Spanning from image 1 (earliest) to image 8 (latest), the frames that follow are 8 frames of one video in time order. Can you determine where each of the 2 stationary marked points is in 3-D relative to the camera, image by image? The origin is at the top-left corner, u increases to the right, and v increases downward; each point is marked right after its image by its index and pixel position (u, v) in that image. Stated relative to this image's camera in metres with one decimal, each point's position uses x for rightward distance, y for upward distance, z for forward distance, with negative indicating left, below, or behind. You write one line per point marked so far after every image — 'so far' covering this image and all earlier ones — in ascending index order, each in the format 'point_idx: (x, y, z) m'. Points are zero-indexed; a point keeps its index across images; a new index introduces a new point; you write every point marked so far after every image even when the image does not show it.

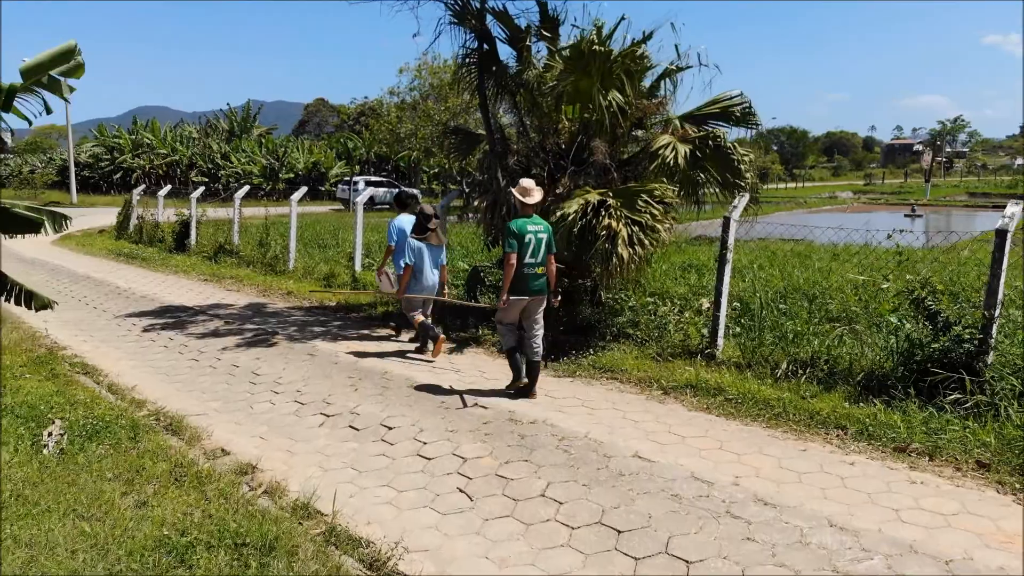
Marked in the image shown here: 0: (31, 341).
0: (-4.3, -0.5, +7.4) m
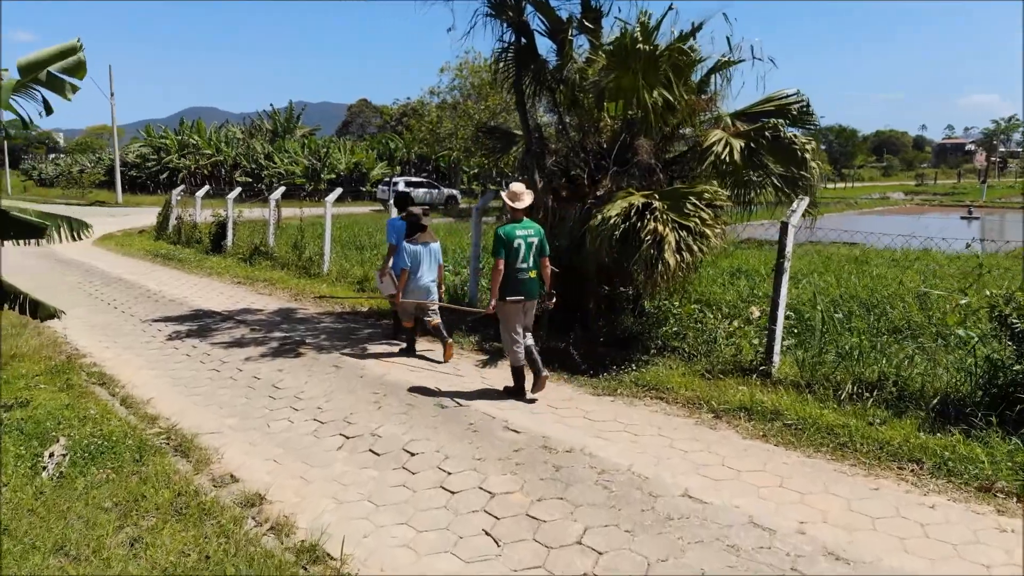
0: (-4.0, -0.5, +7.1) m
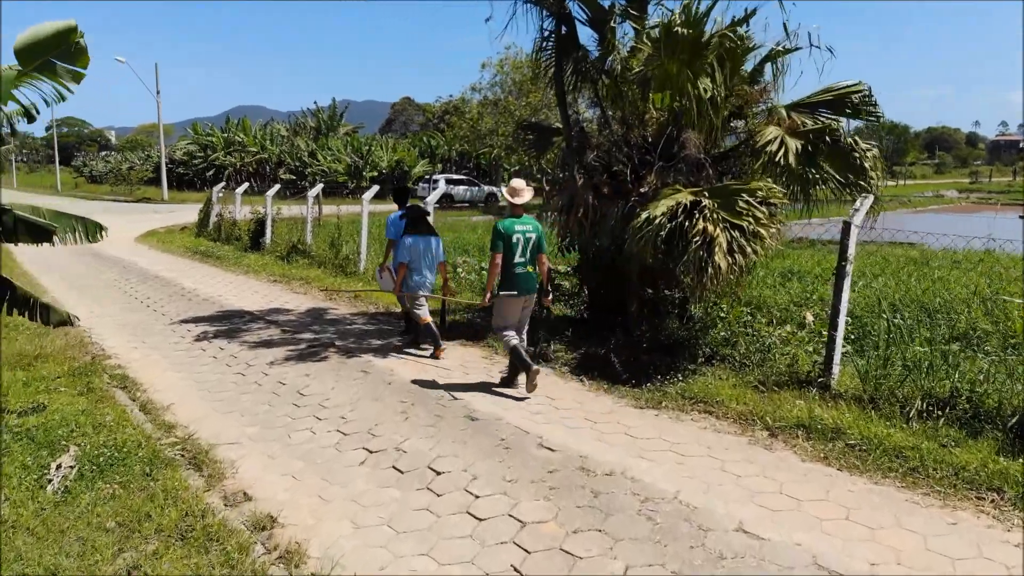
0: (-3.7, -0.5, +7.0) m
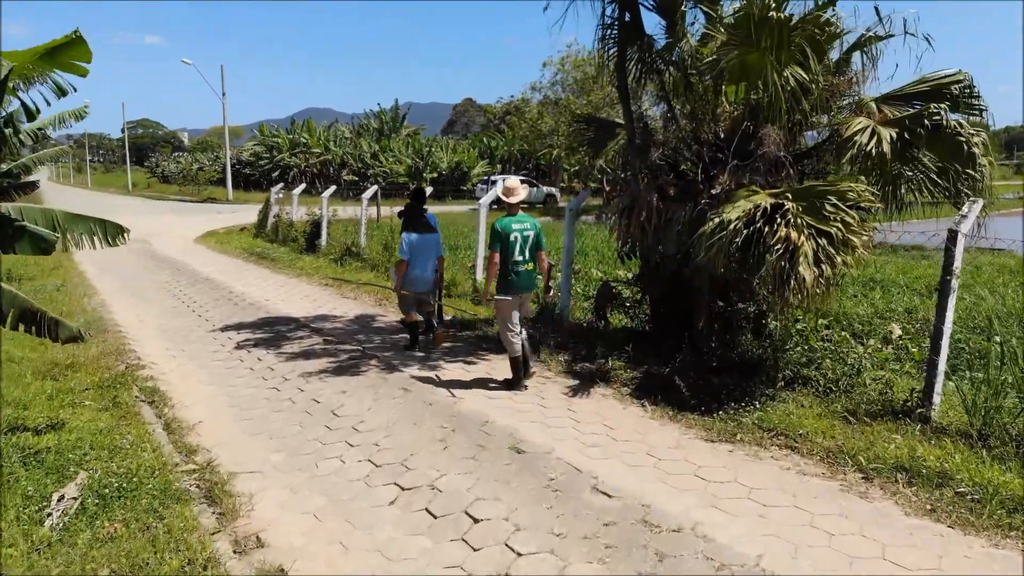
0: (-3.3, -0.6, +6.7) m
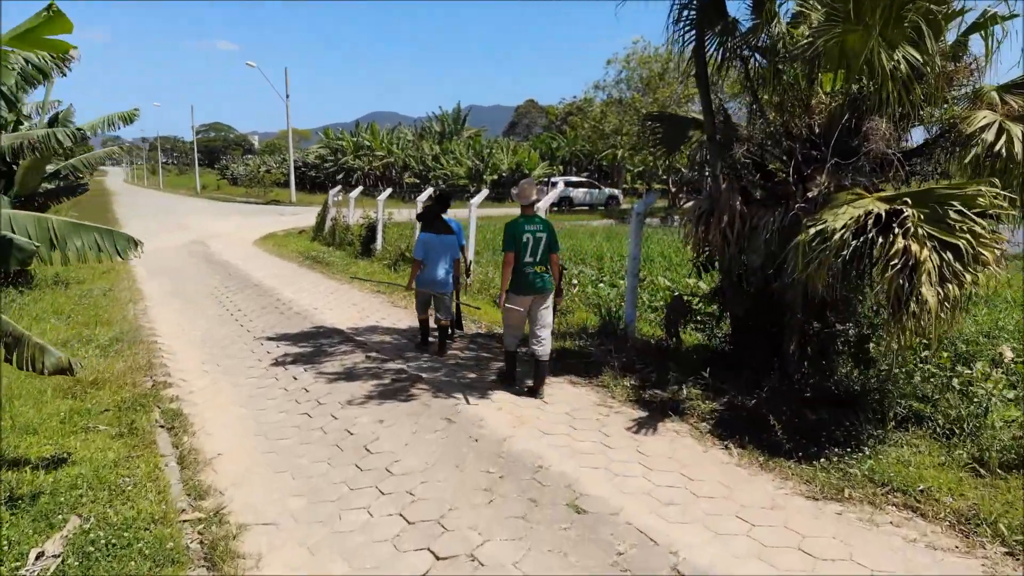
0: (-2.8, -0.7, +6.2) m
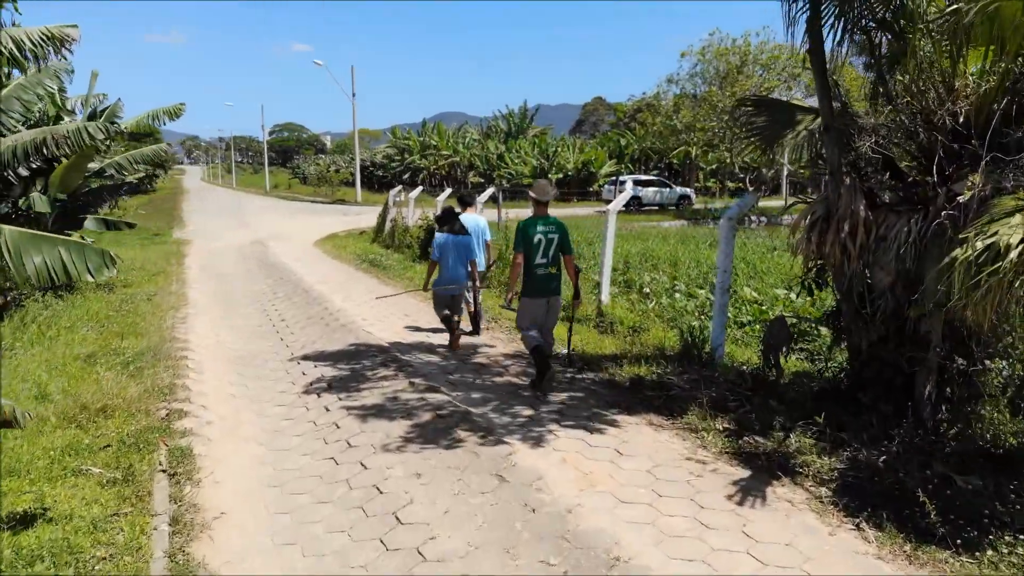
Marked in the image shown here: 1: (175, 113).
0: (-2.4, -0.8, +5.5) m
1: (-4.1, +2.1, +10.1) m
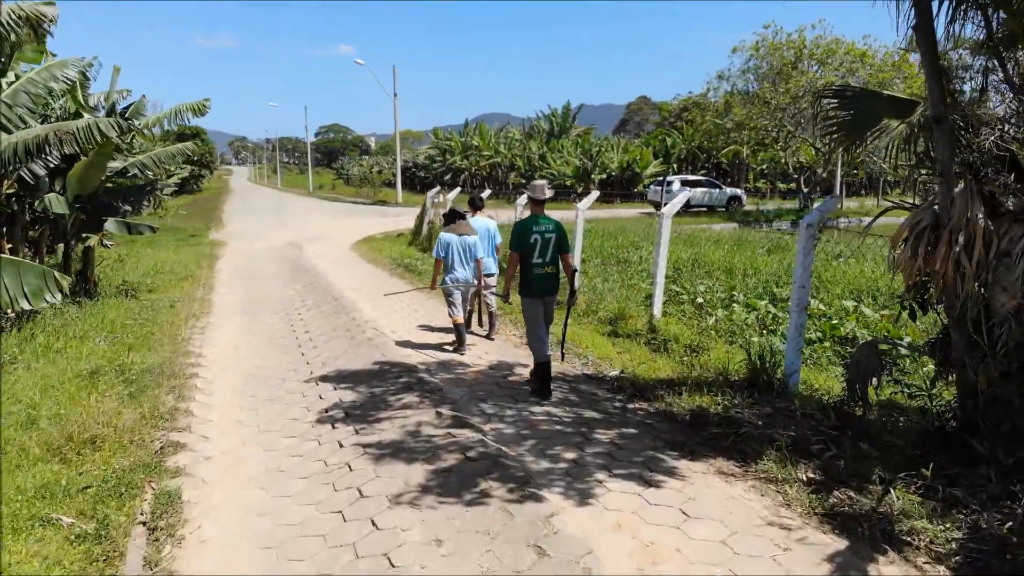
0: (-2.1, -0.8, +4.9) m
1: (-3.6, +2.1, +9.5) m
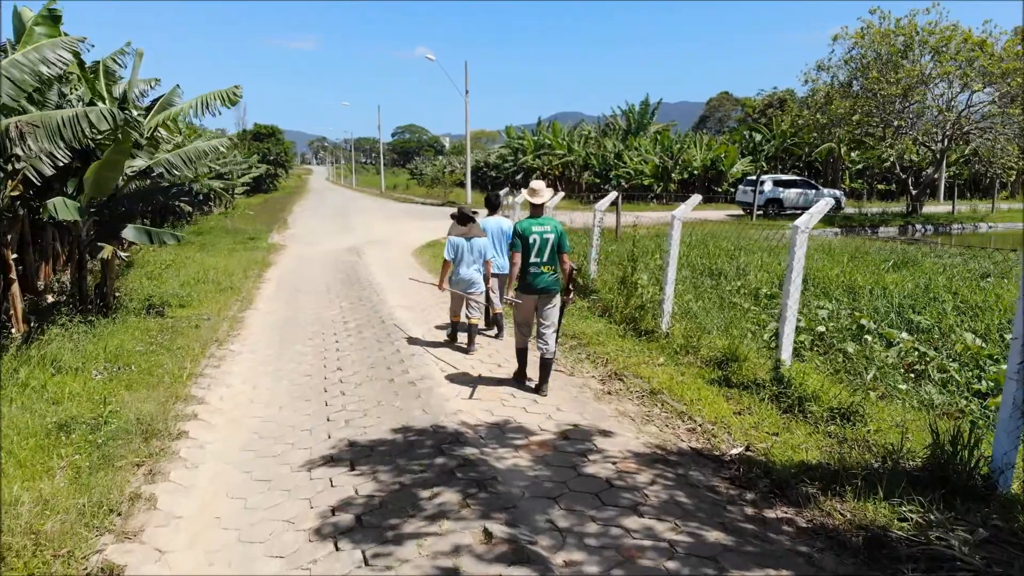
0: (-1.8, -1.0, +3.5) m
1: (-2.8, +1.9, +8.3) m
